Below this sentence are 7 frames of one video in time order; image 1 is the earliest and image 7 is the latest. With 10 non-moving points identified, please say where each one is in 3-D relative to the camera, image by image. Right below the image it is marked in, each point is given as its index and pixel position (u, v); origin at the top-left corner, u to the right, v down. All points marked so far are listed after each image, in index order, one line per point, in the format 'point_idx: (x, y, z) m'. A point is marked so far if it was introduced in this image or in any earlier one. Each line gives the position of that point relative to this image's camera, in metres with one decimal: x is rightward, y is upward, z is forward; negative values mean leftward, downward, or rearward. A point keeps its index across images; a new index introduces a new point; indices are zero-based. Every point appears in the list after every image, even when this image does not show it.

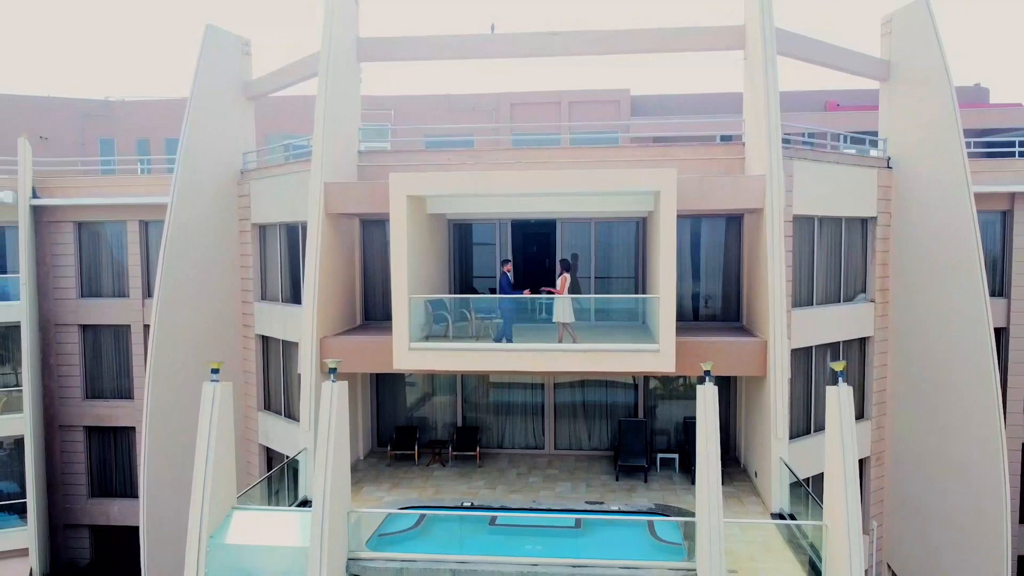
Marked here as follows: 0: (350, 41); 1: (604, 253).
0: (-2.9, +4.3, +11.7) m
1: (+1.6, +0.6, +11.7) m
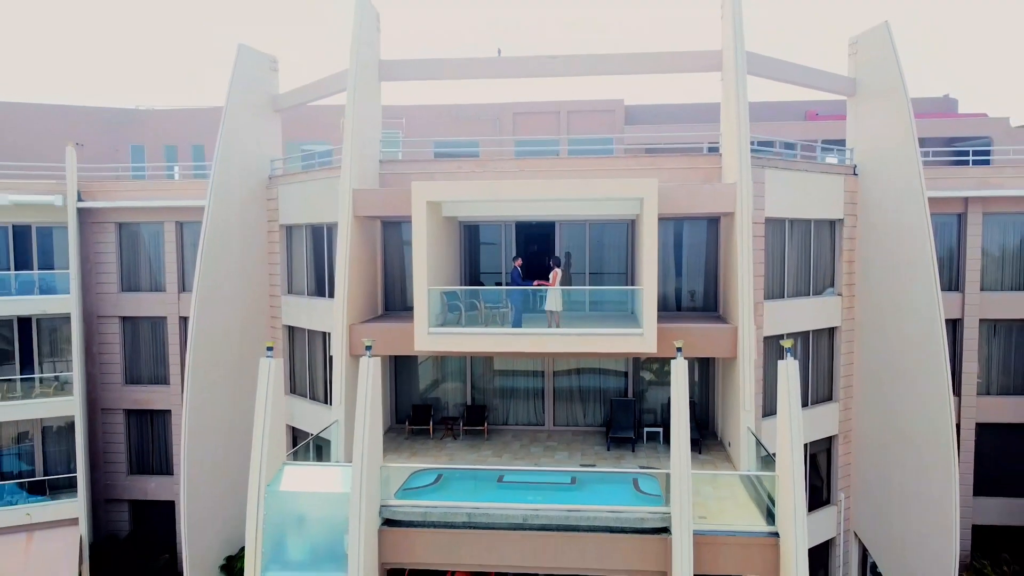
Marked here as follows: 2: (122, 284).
0: (-2.8, +4.4, +13.1) m
1: (+1.7, +0.7, +13.2) m
2: (-10.1, +0.1, +17.0) m
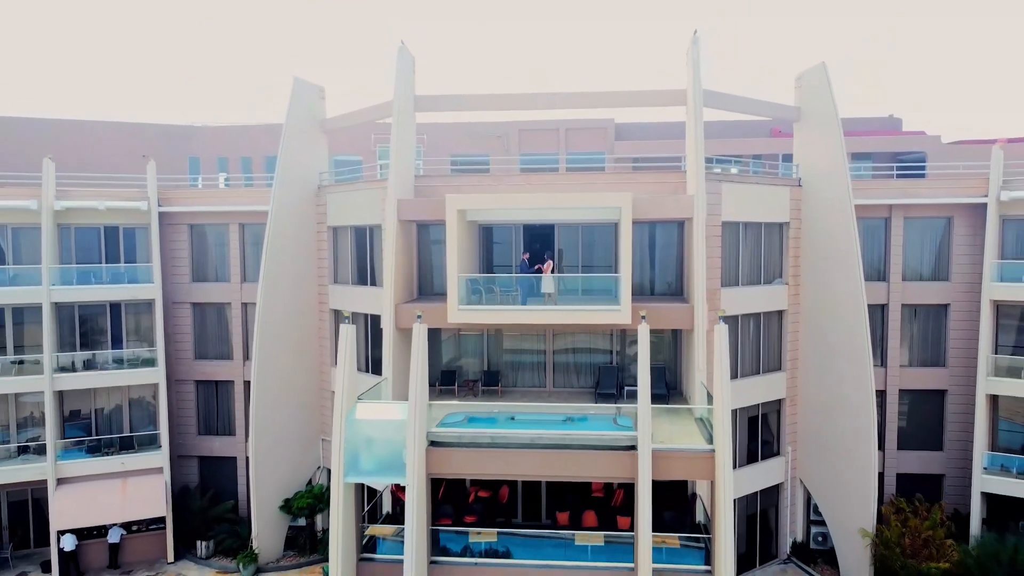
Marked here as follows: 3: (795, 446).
0: (-2.6, +4.7, +16.5) m
1: (+1.9, +1.0, +16.5) m
2: (-9.9, +0.4, +20.4) m
3: (+7.8, -4.4, +18.3) m
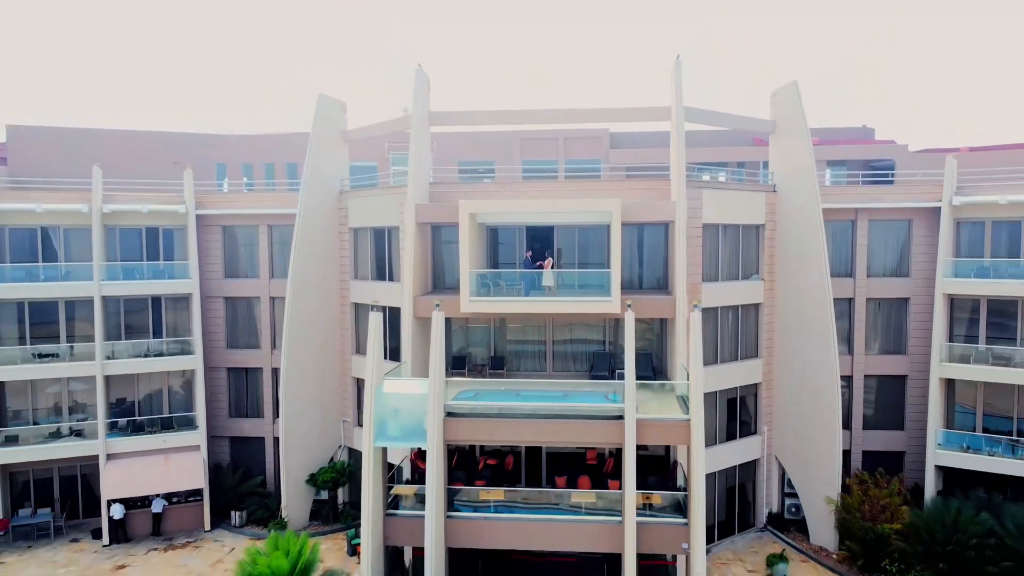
0: (-2.5, +4.8, +18.5) m
1: (+2.0, +1.1, +18.5) m
2: (-9.7, +0.5, +22.4) m
3: (+8.0, -4.2, +20.3) m
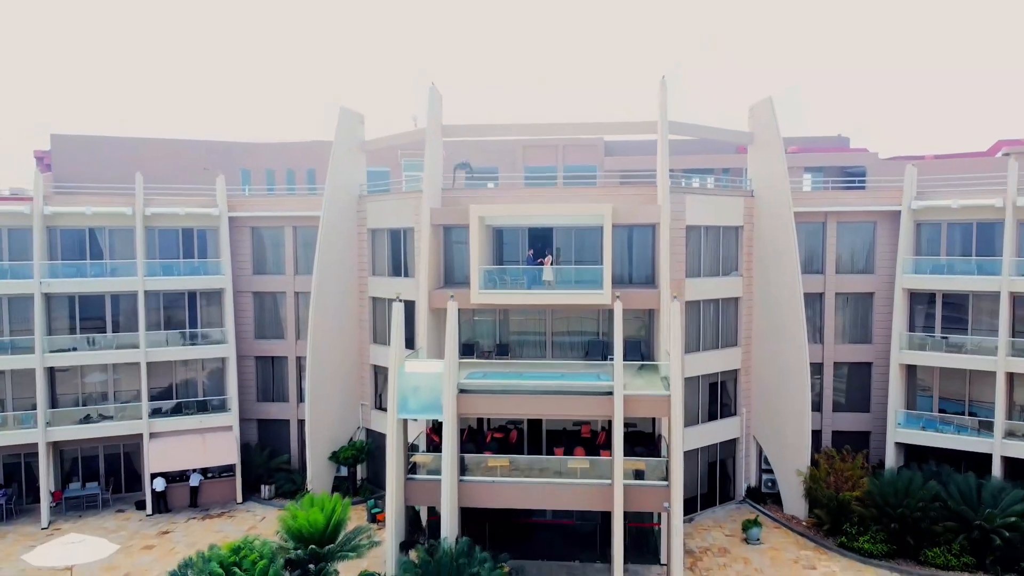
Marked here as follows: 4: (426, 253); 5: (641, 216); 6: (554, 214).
0: (-2.3, +5.0, +20.7) m
1: (+2.1, +1.3, +20.7) m
2: (-9.6, +0.7, +24.6) m
3: (+8.1, -4.1, +22.5) m
4: (-2.5, +1.0, +19.3) m
5: (+3.7, +2.1, +19.1) m
6: (+1.2, +2.1, +18.7) m
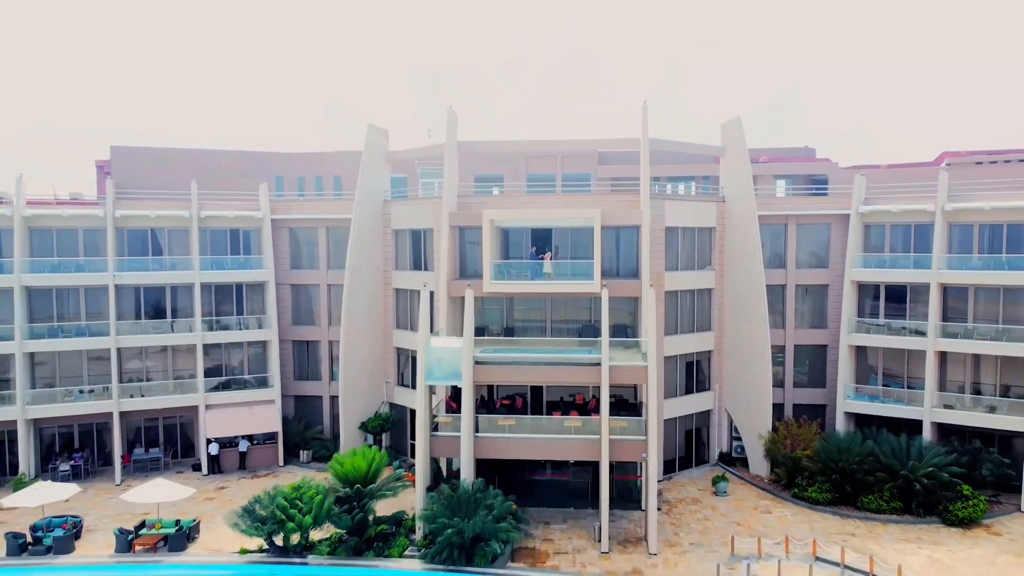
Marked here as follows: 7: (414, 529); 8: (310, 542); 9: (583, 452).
0: (-2.2, +5.3, +24.3) m
1: (+2.3, +1.5, +24.3) m
2: (-9.4, +1.0, +28.2) m
3: (+8.3, -3.8, +26.1) m
4: (-2.3, +1.3, +22.9) m
5: (+3.9, +2.3, +22.7) m
6: (+1.4, +2.4, +22.3) m
7: (-2.9, -7.1, +19.6) m
8: (-5.7, -7.2, +18.6) m
9: (+2.1, -5.0, +19.9) m
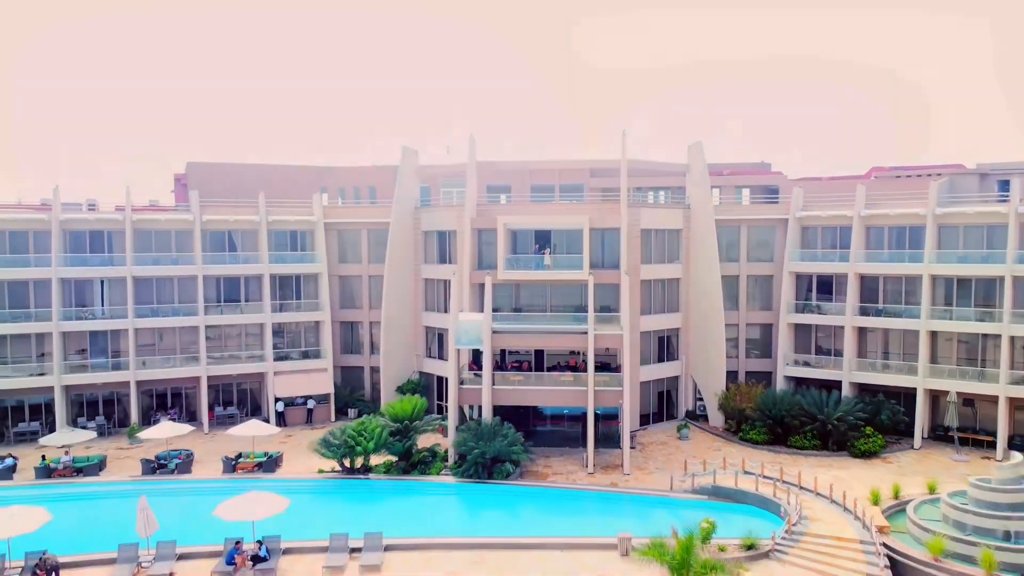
0: (-1.8, +5.8, +30.6) m
1: (+2.7, +2.0, +30.7) m
2: (-9.1, +1.5, +34.6) m
3: (+8.6, -3.3, +32.4) m
4: (-2.0, +1.8, +29.2) m
5: (+4.3, +2.8, +29.0) m
6: (+1.7, +2.9, +28.6) m
7: (-2.6, -6.6, +26.0) m
8: (-5.4, -6.7, +25.0) m
9: (+2.5, -4.5, +26.3) m
